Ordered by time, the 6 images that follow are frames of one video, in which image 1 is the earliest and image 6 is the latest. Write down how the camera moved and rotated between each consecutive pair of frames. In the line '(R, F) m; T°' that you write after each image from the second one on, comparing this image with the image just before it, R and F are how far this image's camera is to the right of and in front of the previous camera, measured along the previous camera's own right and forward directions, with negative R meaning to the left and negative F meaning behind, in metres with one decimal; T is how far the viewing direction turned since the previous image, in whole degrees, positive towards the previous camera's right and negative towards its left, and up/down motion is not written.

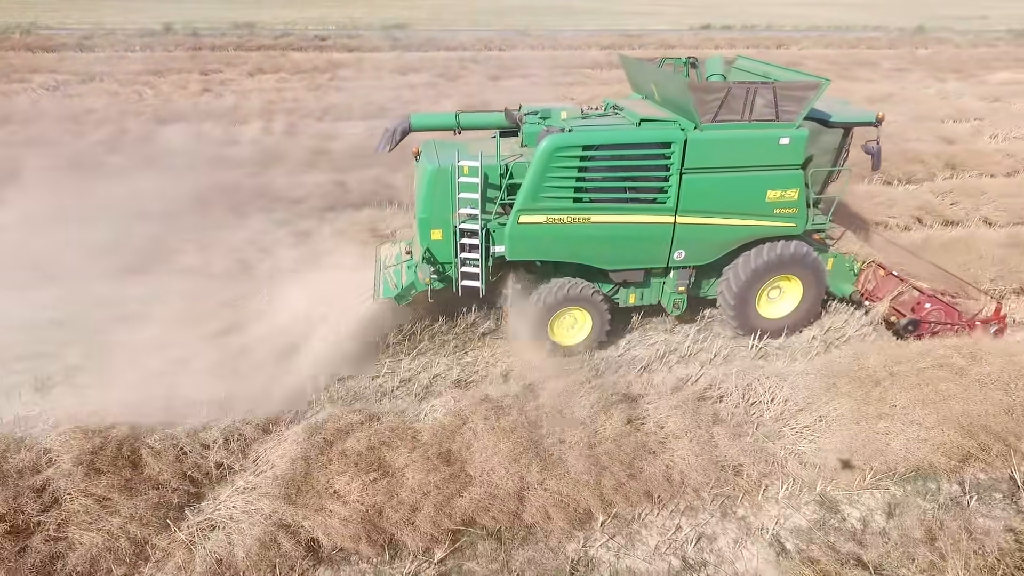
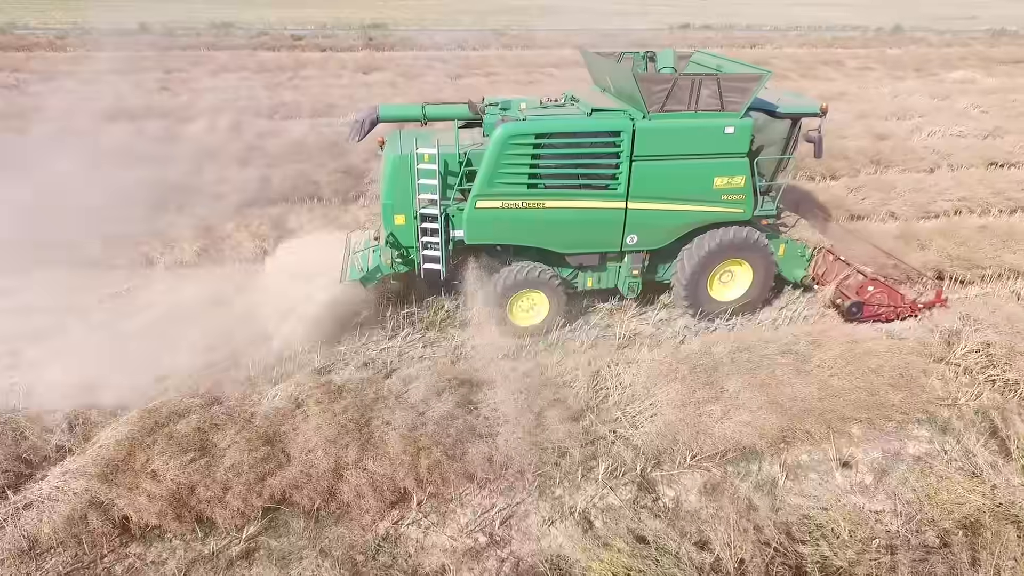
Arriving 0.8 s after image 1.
(+1.1, -0.1) m; 0°
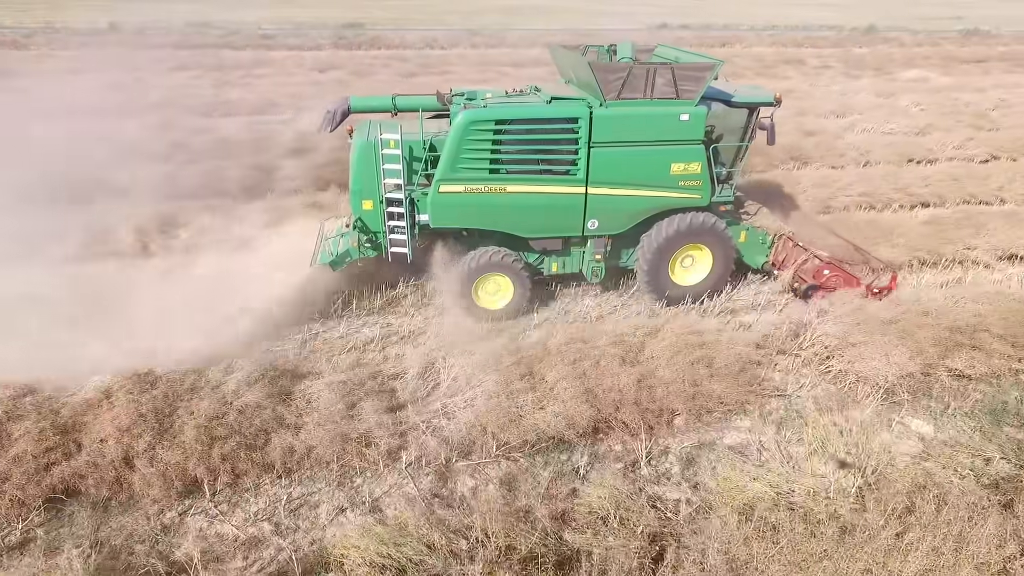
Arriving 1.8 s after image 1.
(+1.2, 0.0) m; 0°
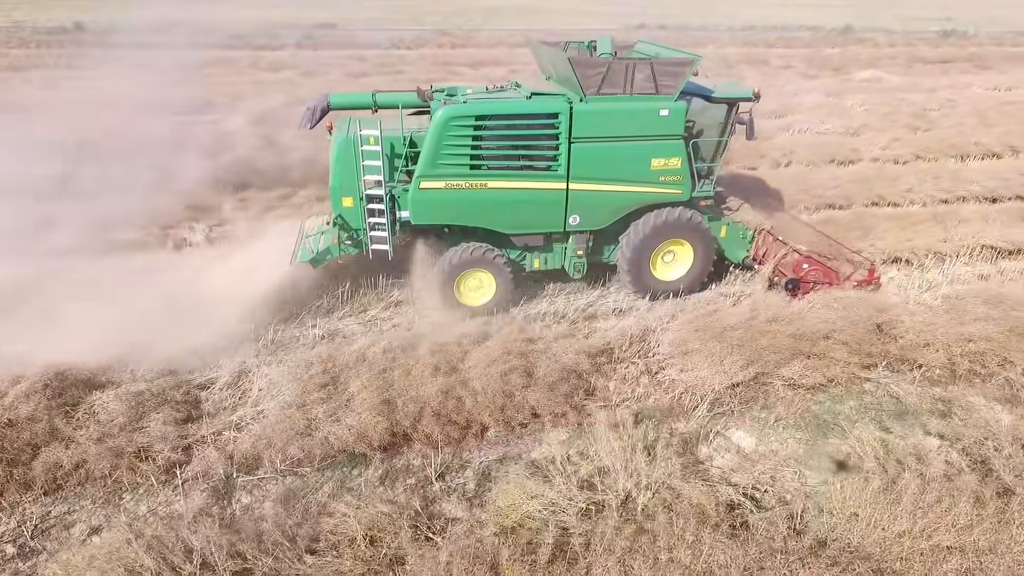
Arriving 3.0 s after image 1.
(+1.3, +0.2) m; 0°
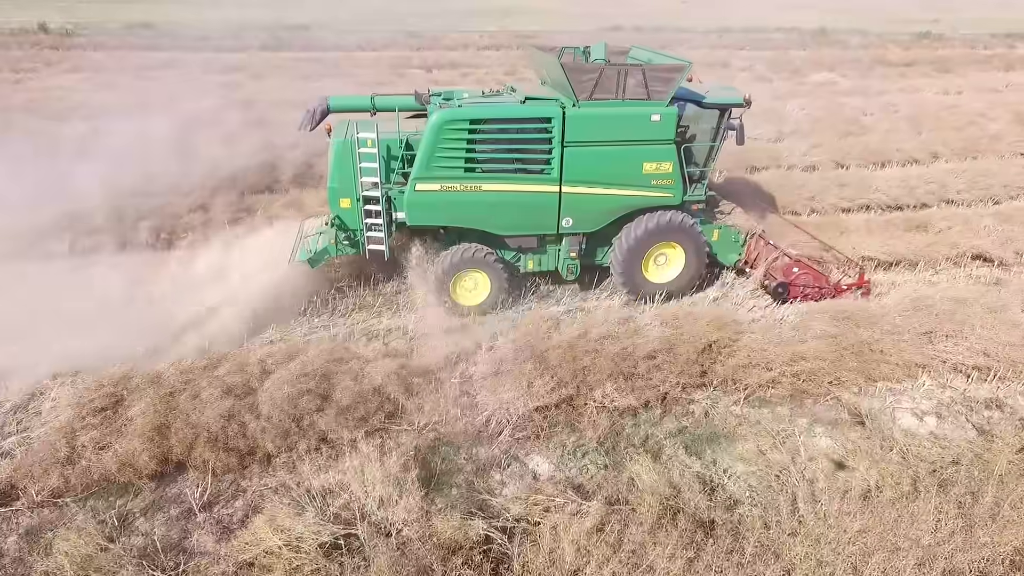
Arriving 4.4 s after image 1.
(+1.4, +0.2) m; 0°
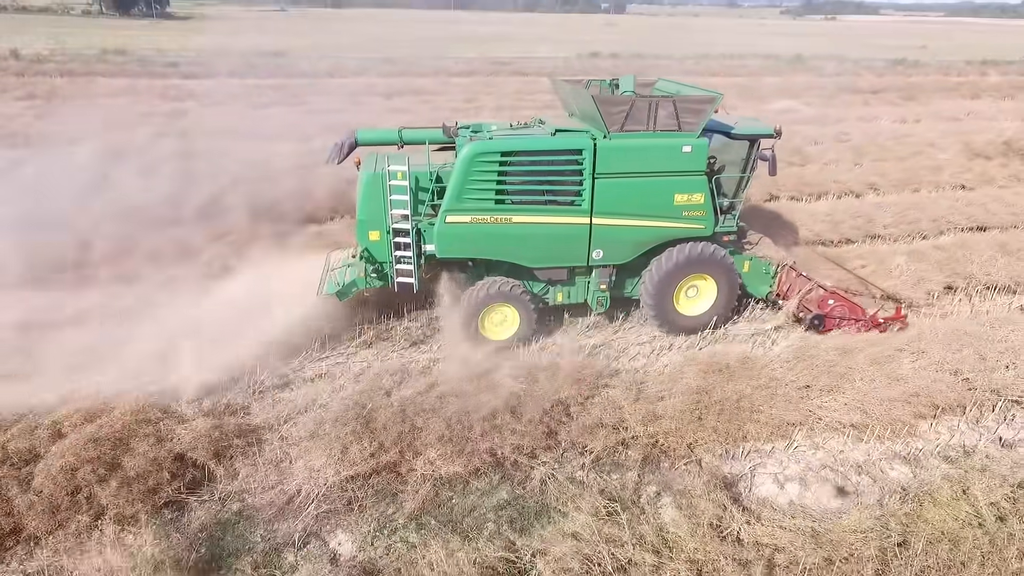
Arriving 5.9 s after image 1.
(+1.2, +0.4) m; 0°
